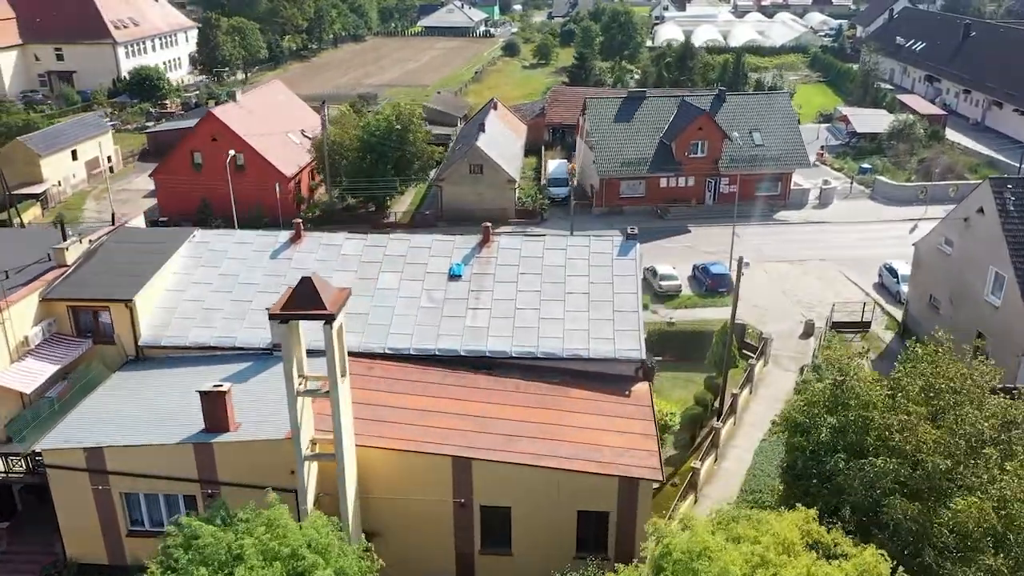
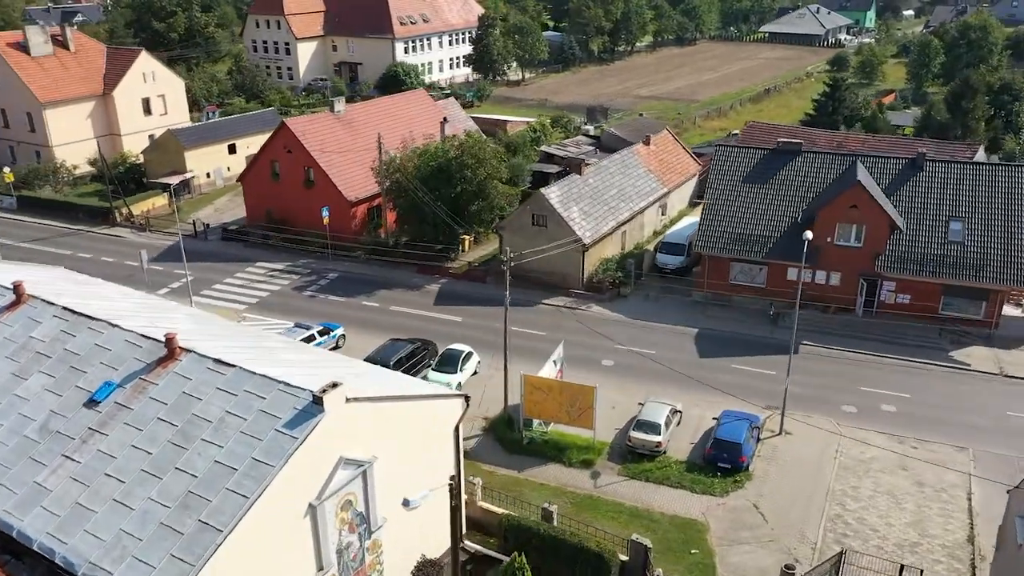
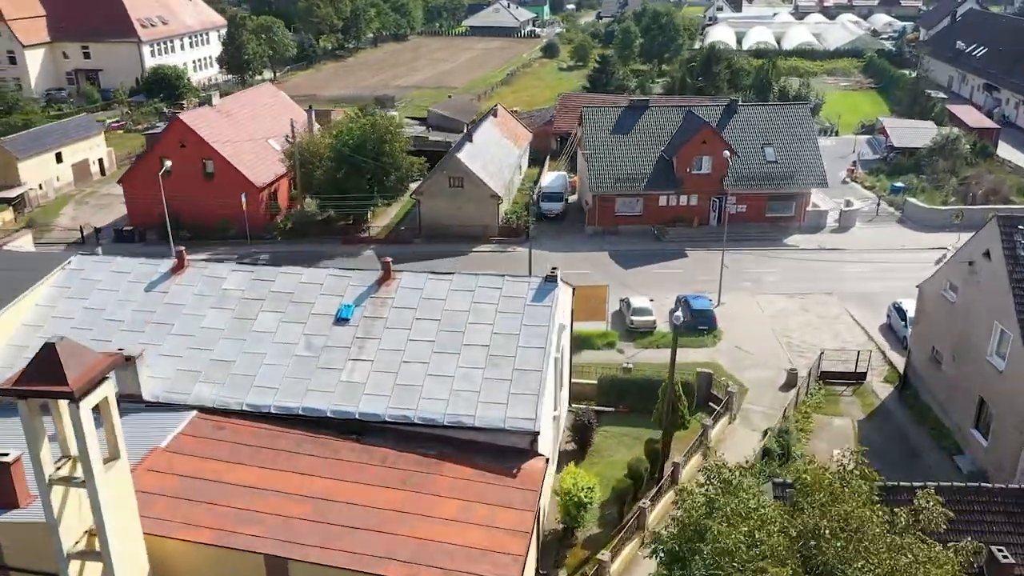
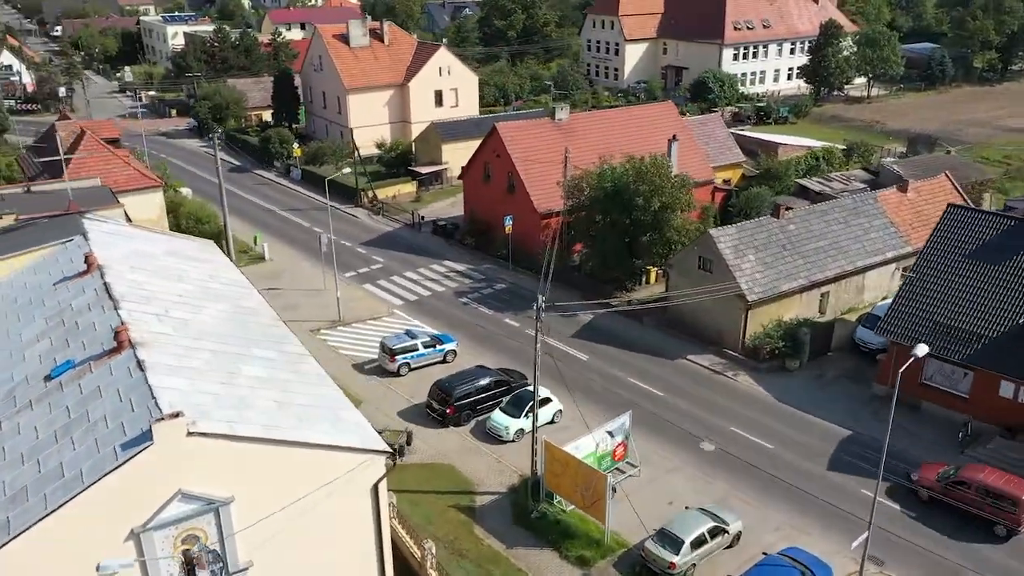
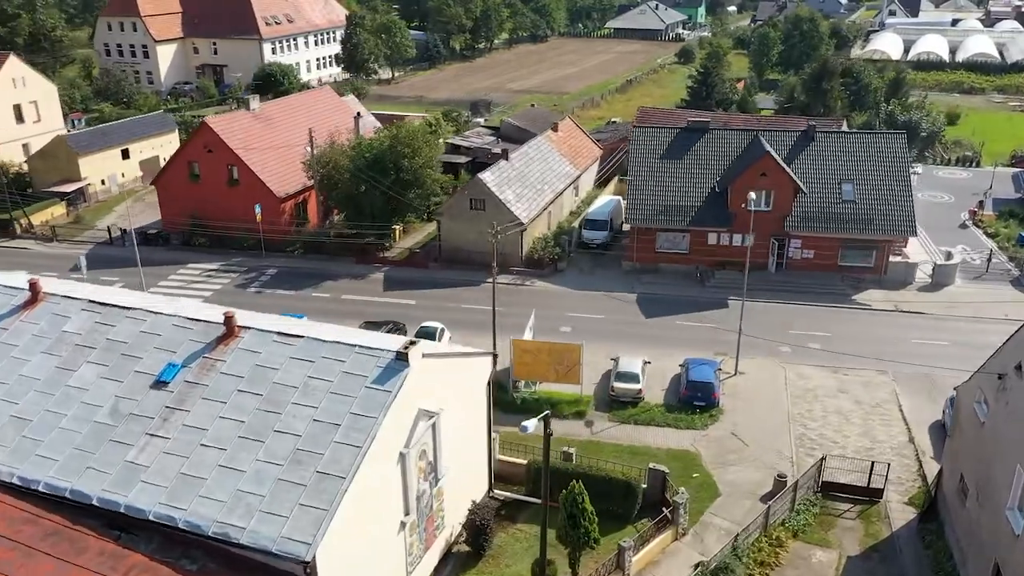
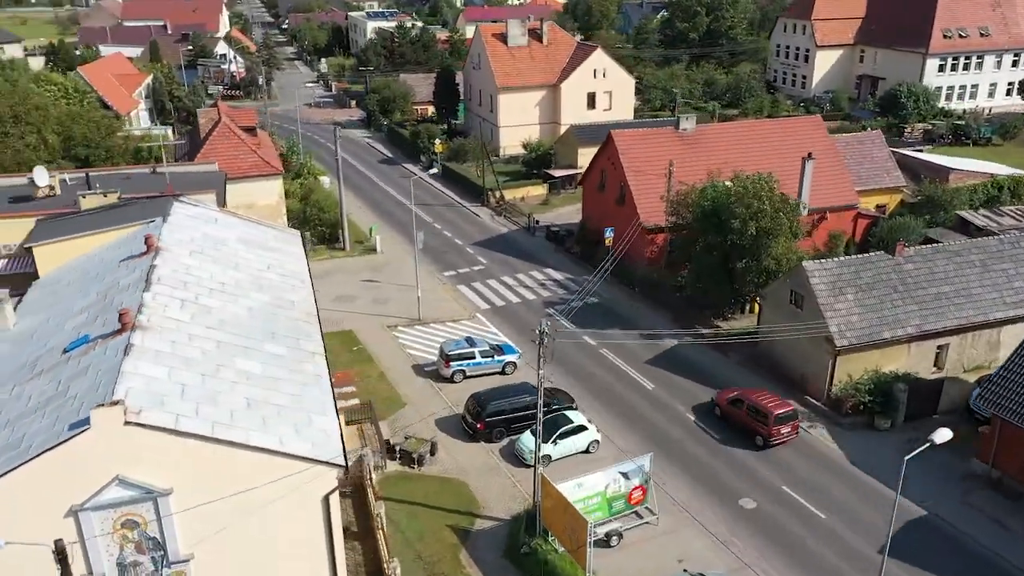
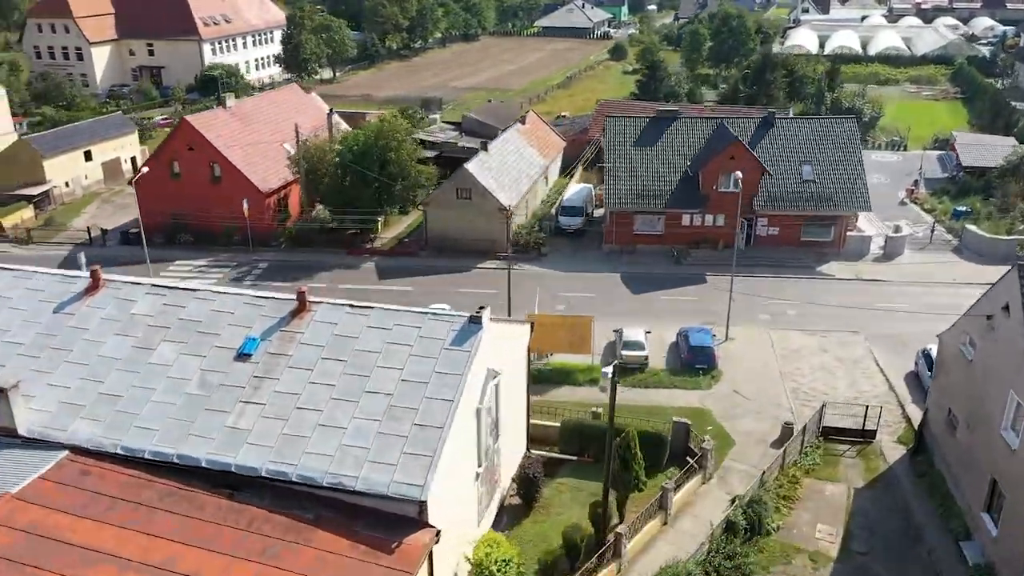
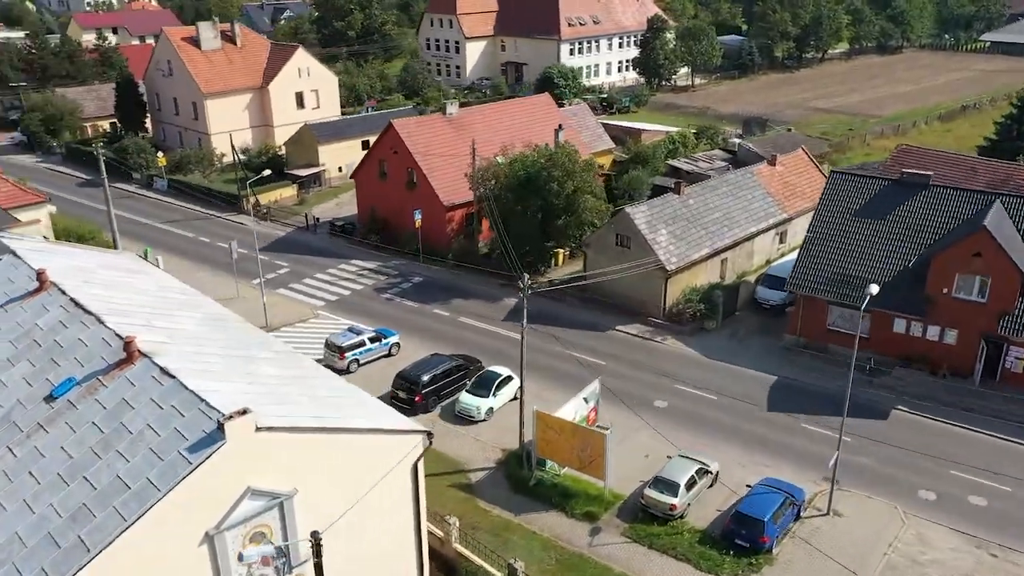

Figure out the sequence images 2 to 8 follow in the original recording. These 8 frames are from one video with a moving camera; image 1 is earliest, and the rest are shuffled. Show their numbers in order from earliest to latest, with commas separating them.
3, 7, 5, 2, 8, 4, 6
